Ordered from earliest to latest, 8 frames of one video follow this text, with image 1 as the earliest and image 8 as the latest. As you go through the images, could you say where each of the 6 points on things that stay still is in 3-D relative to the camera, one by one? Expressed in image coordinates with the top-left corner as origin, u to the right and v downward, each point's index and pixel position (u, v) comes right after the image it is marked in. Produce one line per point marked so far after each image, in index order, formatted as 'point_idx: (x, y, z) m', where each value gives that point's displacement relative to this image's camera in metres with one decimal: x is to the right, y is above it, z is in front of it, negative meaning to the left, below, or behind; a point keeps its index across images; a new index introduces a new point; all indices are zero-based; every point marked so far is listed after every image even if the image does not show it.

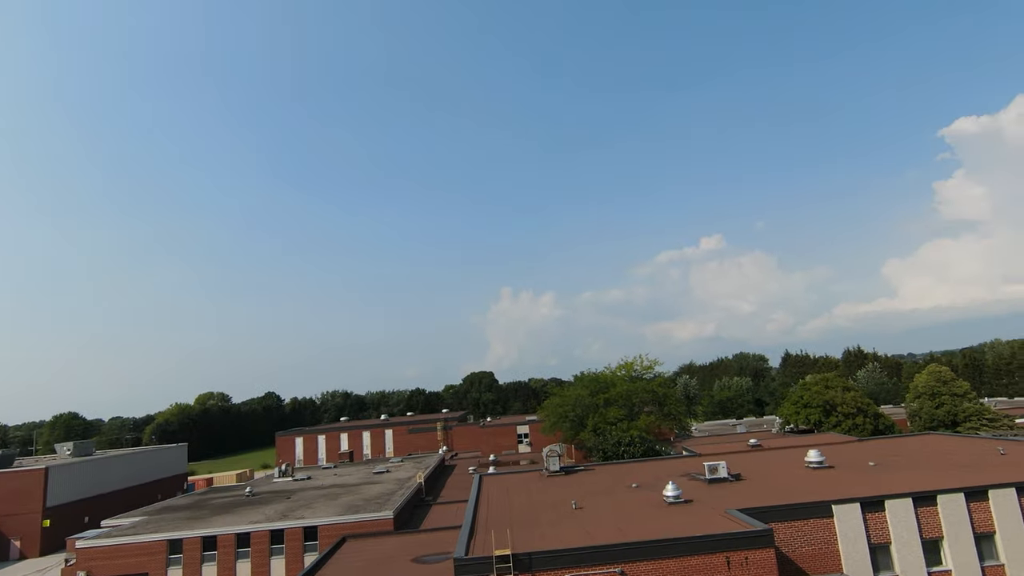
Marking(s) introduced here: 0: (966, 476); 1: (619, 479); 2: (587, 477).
0: (+11.6, -4.8, +14.7) m
1: (+3.3, -5.8, +17.3) m
2: (+2.4, -6.0, +18.1) m
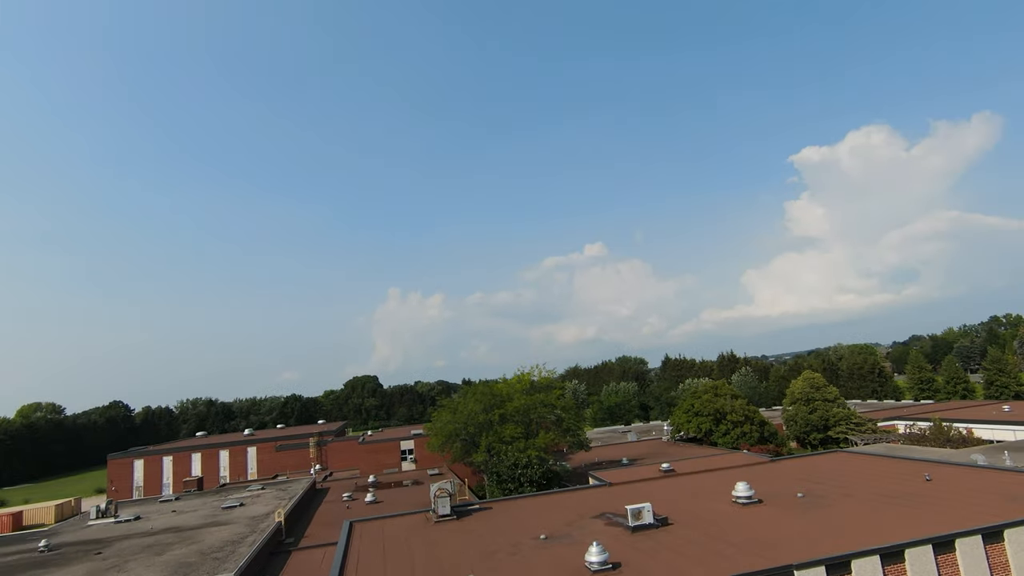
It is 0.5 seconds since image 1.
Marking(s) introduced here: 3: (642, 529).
0: (+9.0, -5.1, +13.3) m
1: (+0.3, -5.9, +14.2) m
2: (-0.7, -6.1, +14.8) m
3: (+2.9, -5.5, +13.1) m
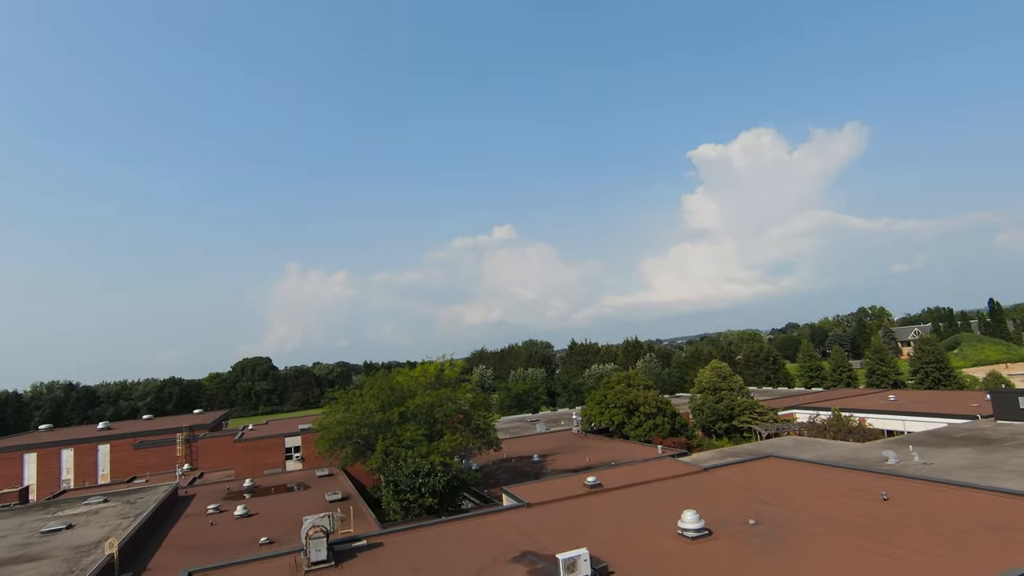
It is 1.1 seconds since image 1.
0: (+7.1, -5.0, +11.4) m
1: (-1.7, -5.5, +10.9) m
2: (-2.8, -5.6, +11.4) m
3: (+1.1, -5.2, +10.2) m
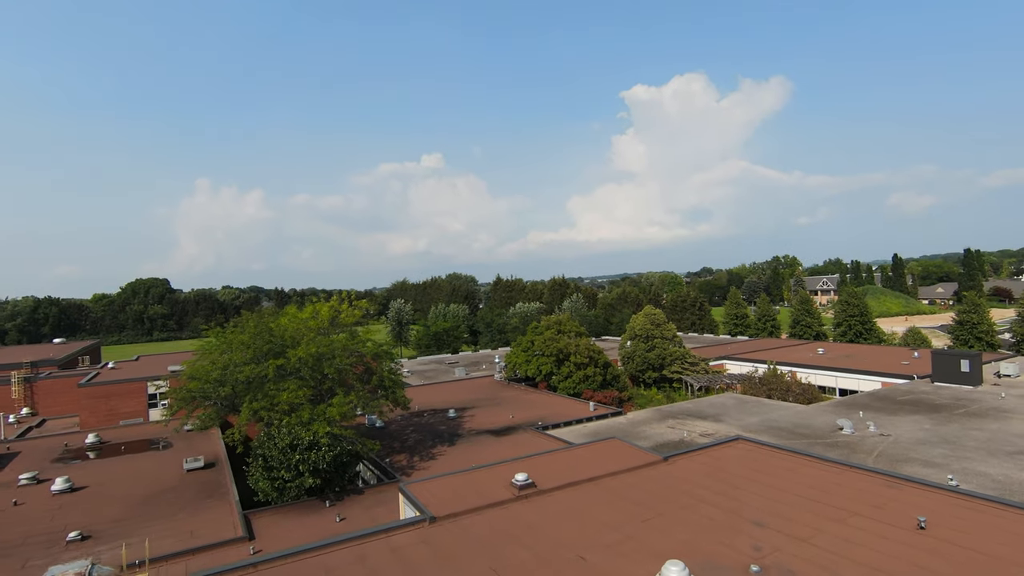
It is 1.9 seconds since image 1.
0: (+5.6, -4.3, +7.8) m
1: (-3.0, -4.5, +6.2) m
2: (-4.2, -4.5, +6.5) m
3: (-0.2, -4.4, +5.8) m
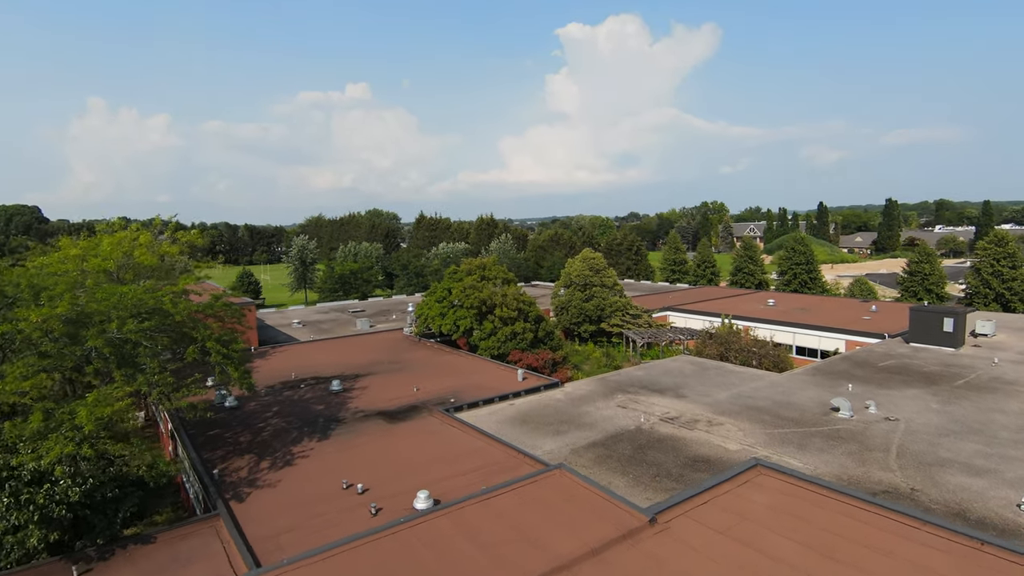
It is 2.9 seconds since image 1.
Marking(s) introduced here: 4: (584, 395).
0: (+4.5, -4.0, +2.1) m
1: (-3.9, -4.2, -0.5) m
2: (-5.0, -4.2, -0.3) m
3: (-1.0, -4.2, -0.5) m
4: (+2.5, -3.7, +19.8) m
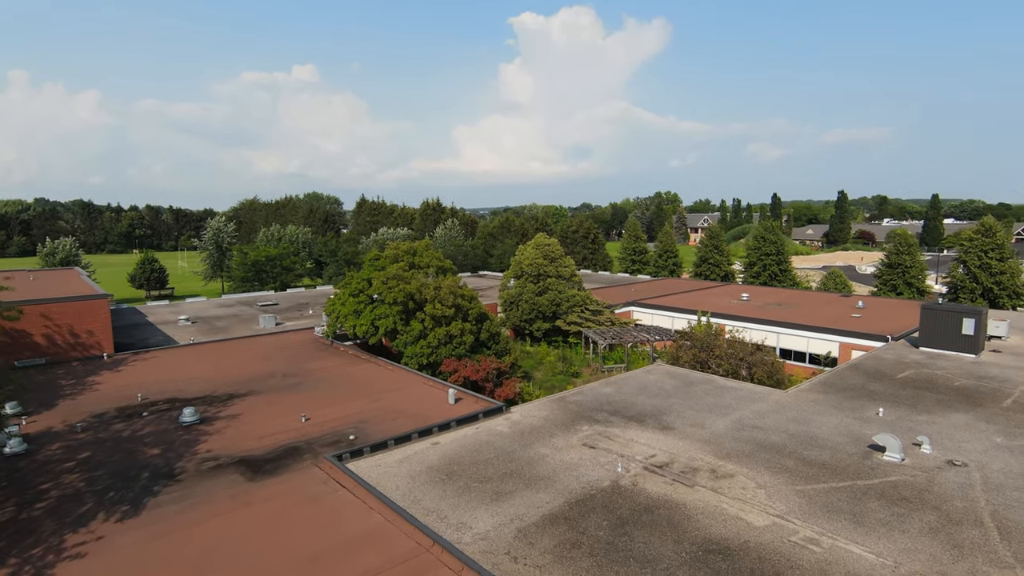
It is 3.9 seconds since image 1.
0: (+4.1, -4.1, -2.9) m
1: (-4.0, -4.3, -6.2) m
2: (-5.2, -4.3, -6.2) m
3: (-1.1, -4.3, -6.0) m
4: (+0.6, -3.5, +14.5) m
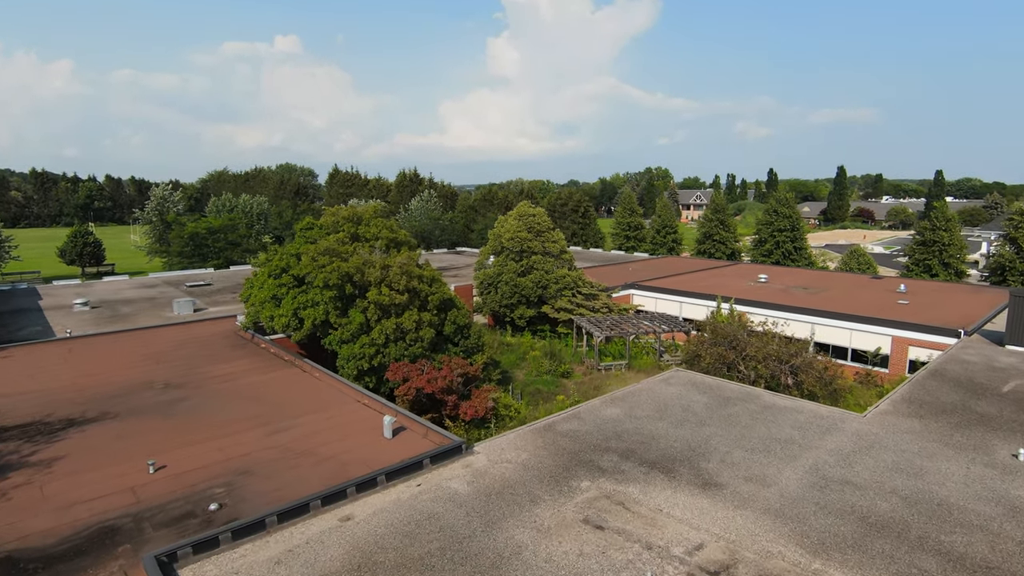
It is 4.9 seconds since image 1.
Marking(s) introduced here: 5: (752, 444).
0: (+3.9, -4.5, -7.9) m
1: (-4.2, -4.8, -11.3) m
2: (-5.4, -4.7, -11.3) m
3: (-1.3, -4.8, -11.1) m
4: (0.0, -3.2, +9.4) m
5: (+4.5, -2.9, +10.8) m
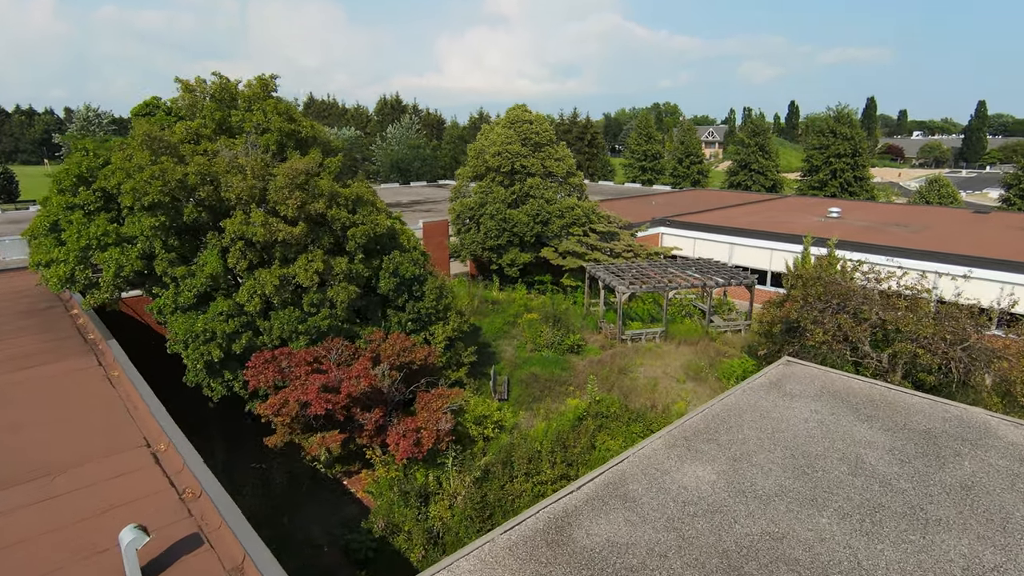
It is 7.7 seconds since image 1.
0: (+3.6, -5.5, -14.5) m
1: (-4.5, -6.1, -17.9) m
2: (-5.7, -6.1, -17.9) m
3: (-1.6, -6.1, -17.7) m
4: (-0.4, -2.6, +2.6) m
5: (+4.2, -2.2, +4.0) m
